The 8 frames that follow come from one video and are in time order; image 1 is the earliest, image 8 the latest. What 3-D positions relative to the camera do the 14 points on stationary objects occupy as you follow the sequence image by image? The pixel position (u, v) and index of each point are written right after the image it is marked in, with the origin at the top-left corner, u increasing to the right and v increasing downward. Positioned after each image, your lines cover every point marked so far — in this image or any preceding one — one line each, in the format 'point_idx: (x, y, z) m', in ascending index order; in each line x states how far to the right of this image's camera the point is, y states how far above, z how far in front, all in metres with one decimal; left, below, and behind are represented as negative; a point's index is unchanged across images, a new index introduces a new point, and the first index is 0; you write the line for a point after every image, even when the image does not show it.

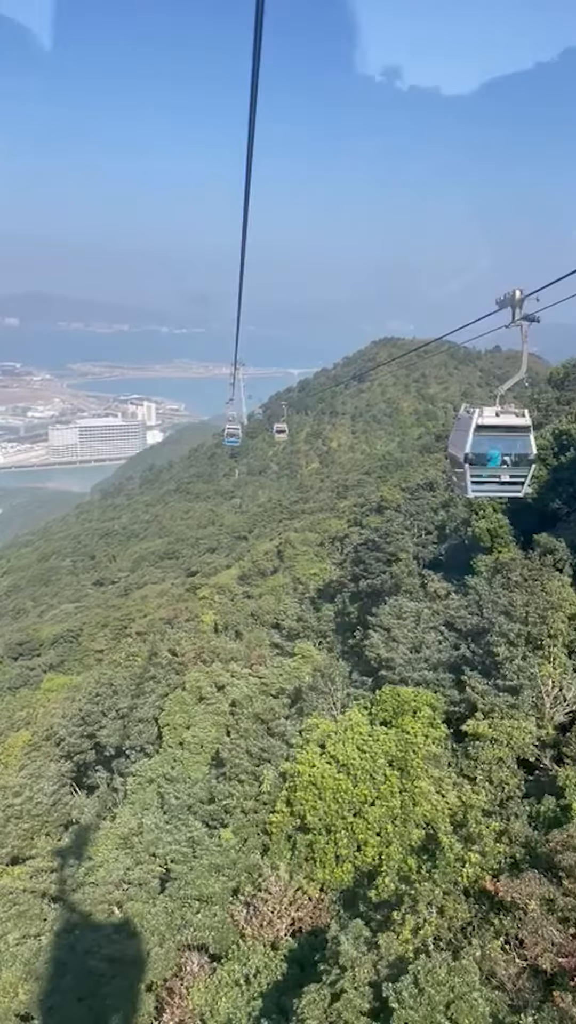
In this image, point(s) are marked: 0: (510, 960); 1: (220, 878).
0: (+1.5, -3.1, +5.8) m
1: (-0.7, -3.8, +8.7) m
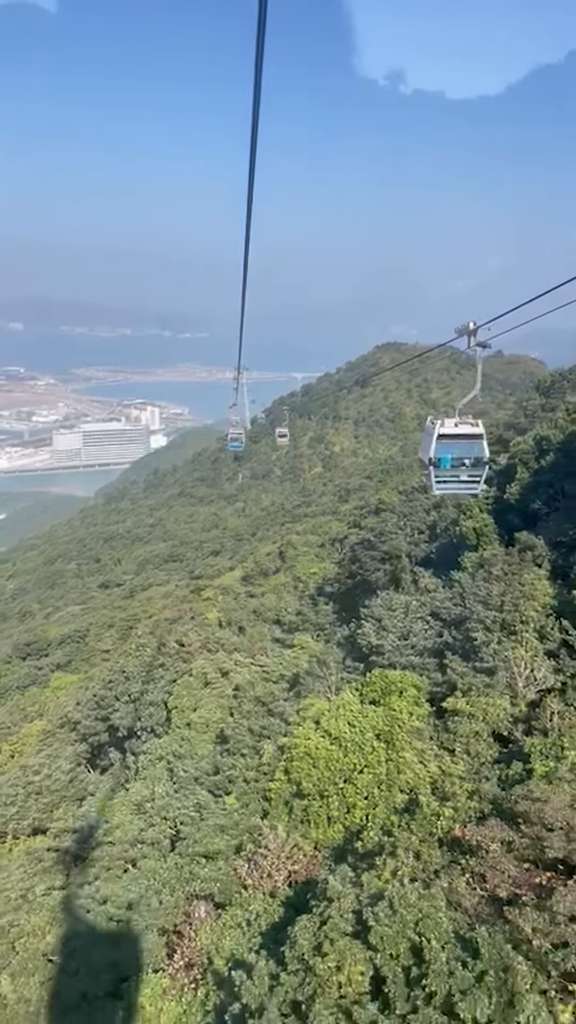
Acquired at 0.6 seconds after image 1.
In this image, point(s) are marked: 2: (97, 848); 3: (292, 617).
0: (+1.5, -3.1, +6.8) m
1: (-0.7, -3.7, +9.6) m
2: (-2.3, -4.1, +10.3) m
3: (+0.1, -2.2, +17.2) m
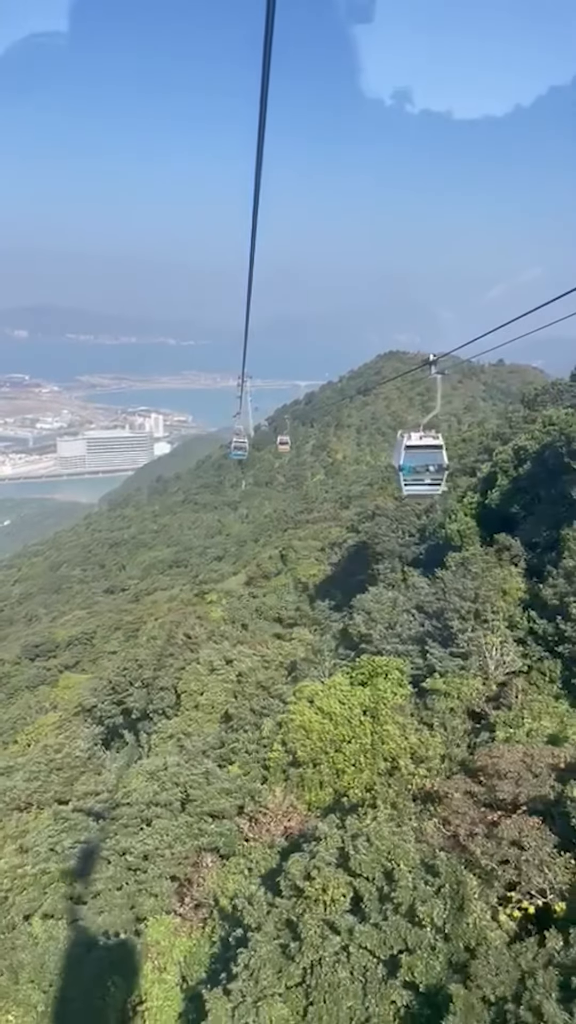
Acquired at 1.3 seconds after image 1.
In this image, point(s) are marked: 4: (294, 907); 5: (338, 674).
0: (+1.4, -3.1, +8.1) m
1: (-0.8, -3.7, +10.9) m
2: (-2.4, -4.1, +11.6) m
3: (+0.1, -2.3, +18.5) m
4: (+0.1, -3.8, +8.0) m
5: (+0.8, -2.5, +12.6) m
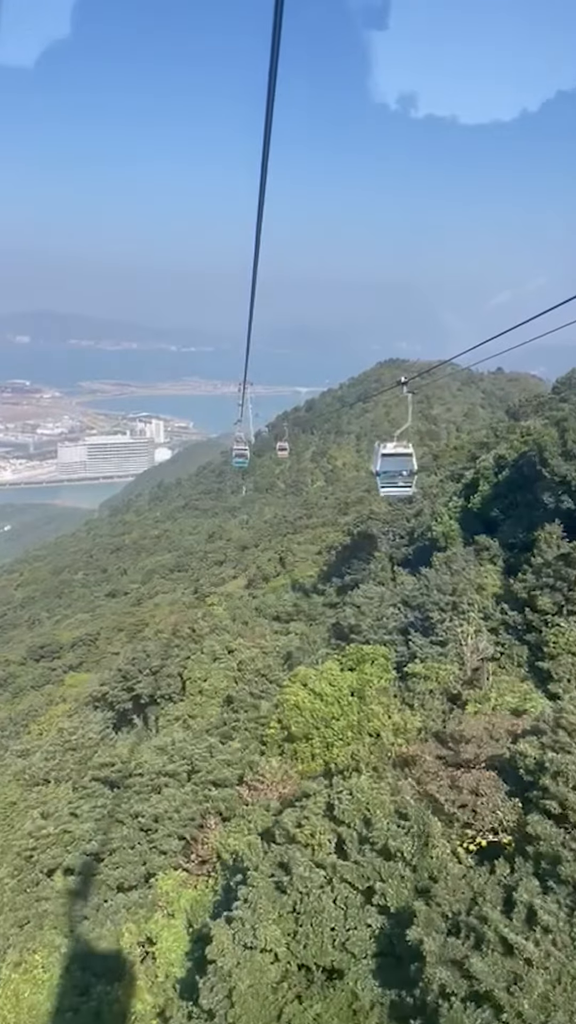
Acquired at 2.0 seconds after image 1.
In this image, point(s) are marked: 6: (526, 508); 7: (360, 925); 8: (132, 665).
0: (+1.4, -3.1, +9.3) m
1: (-0.9, -3.8, +12.2) m
2: (-2.5, -4.1, +12.9) m
3: (0.0, -2.3, +19.8) m
4: (0.0, -3.8, +9.3) m
5: (+0.7, -2.5, +13.9) m
6: (+4.5, +0.1, +15.7) m
7: (+0.7, -4.1, +8.3) m
8: (-3.2, -3.2, +17.1) m
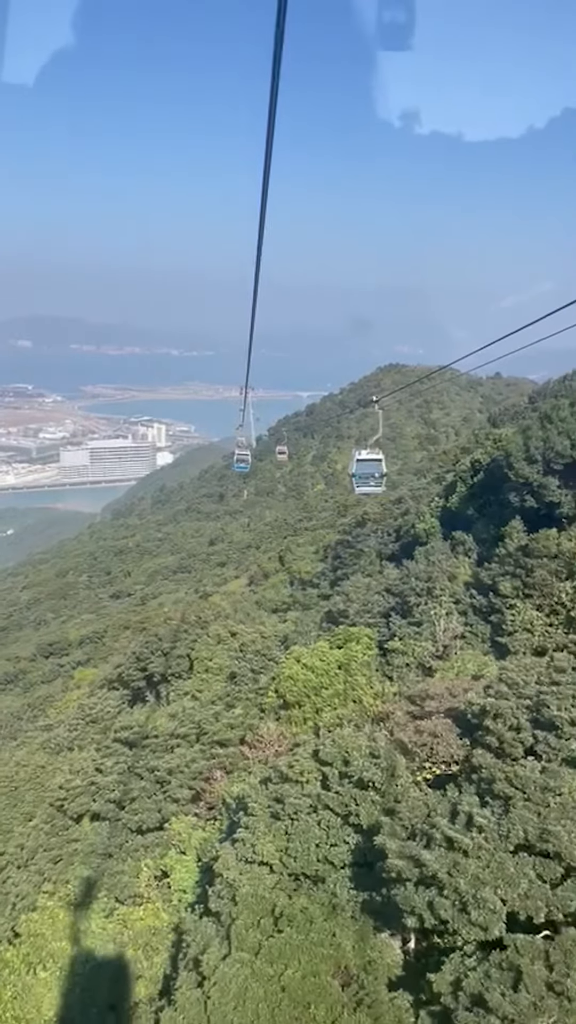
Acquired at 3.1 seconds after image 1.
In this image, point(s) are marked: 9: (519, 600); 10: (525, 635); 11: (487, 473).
0: (+1.3, -3.0, +11.2) m
1: (-0.9, -3.7, +14.1) m
2: (-2.5, -4.1, +14.8) m
3: (-0.1, -2.3, +21.7) m
4: (-0.1, -3.8, +11.2) m
5: (+0.6, -2.4, +15.8) m
6: (+4.4, +0.1, +17.6) m
7: (+0.6, -4.0, +10.2) m
8: (-3.3, -3.1, +19.0) m
9: (+3.9, -1.5, +14.0) m
10: (+3.7, -1.9, +13.0) m
11: (+4.5, +0.9, +18.8) m
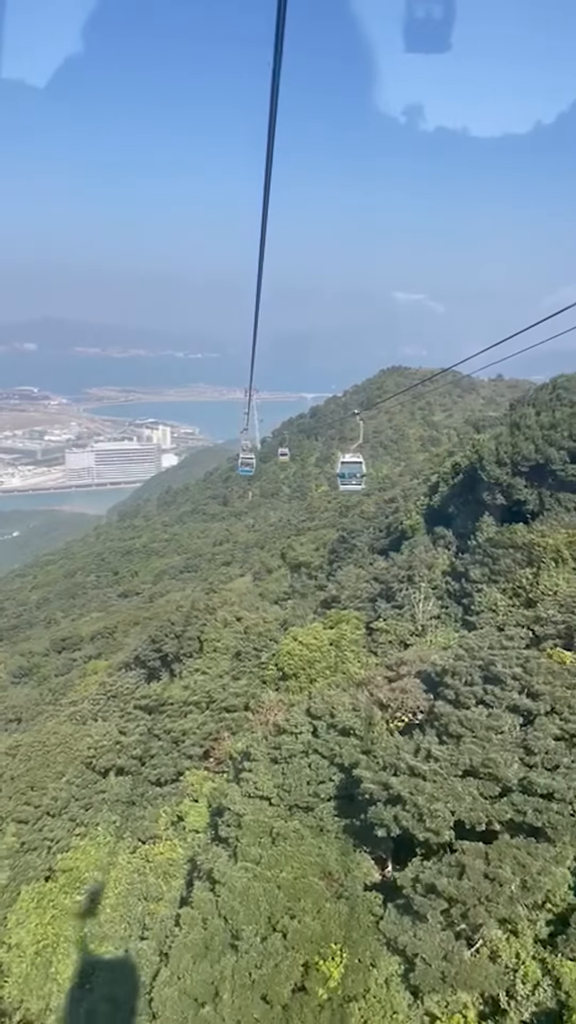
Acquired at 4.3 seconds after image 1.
0: (+1.2, -2.9, +13.3) m
1: (-1.0, -3.7, +16.2) m
2: (-2.6, -4.0, +16.9) m
3: (-0.1, -2.3, +23.8) m
4: (-0.2, -3.7, +13.3) m
5: (+0.6, -2.4, +17.9) m
6: (+4.4, +0.2, +19.7) m
7: (+0.6, -3.9, +12.3) m
8: (-3.3, -3.1, +21.1) m
9: (+3.8, -1.4, +16.1) m
10: (+3.6, -1.8, +15.1) m
11: (+4.4, +0.9, +20.9) m
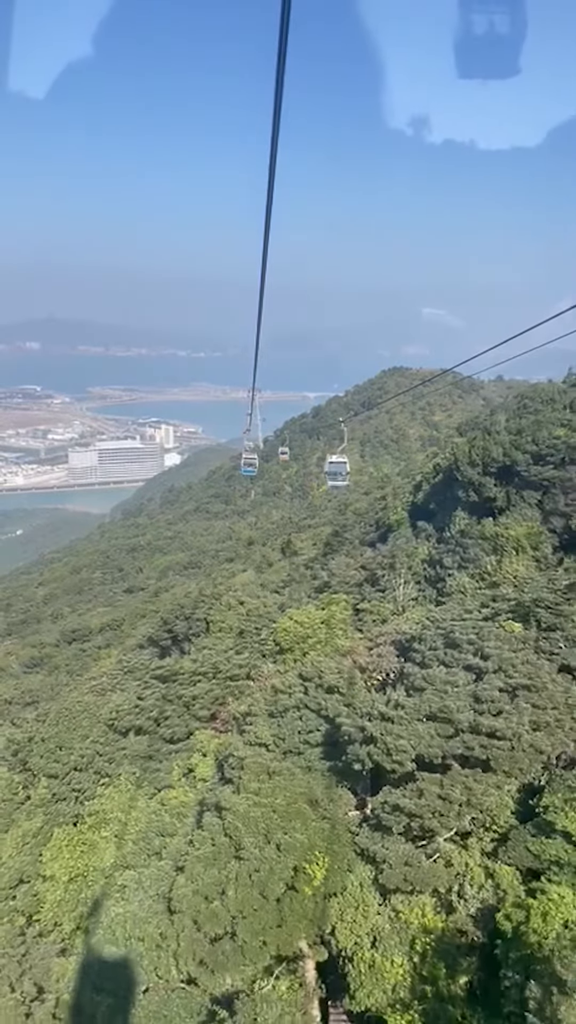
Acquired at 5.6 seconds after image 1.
0: (+1.1, -2.8, +15.7) m
1: (-1.1, -3.5, +18.6) m
2: (-2.6, -3.9, +19.3) m
3: (-0.1, -2.2, +26.2) m
4: (-0.2, -3.6, +15.7) m
5: (+0.5, -2.3, +20.3) m
6: (+4.3, +0.3, +22.1) m
7: (+0.5, -3.8, +14.7) m
8: (-3.4, -3.0, +23.5) m
9: (+3.8, -1.3, +18.5) m
10: (+3.6, -1.7, +17.5) m
11: (+4.4, +1.1, +23.2) m
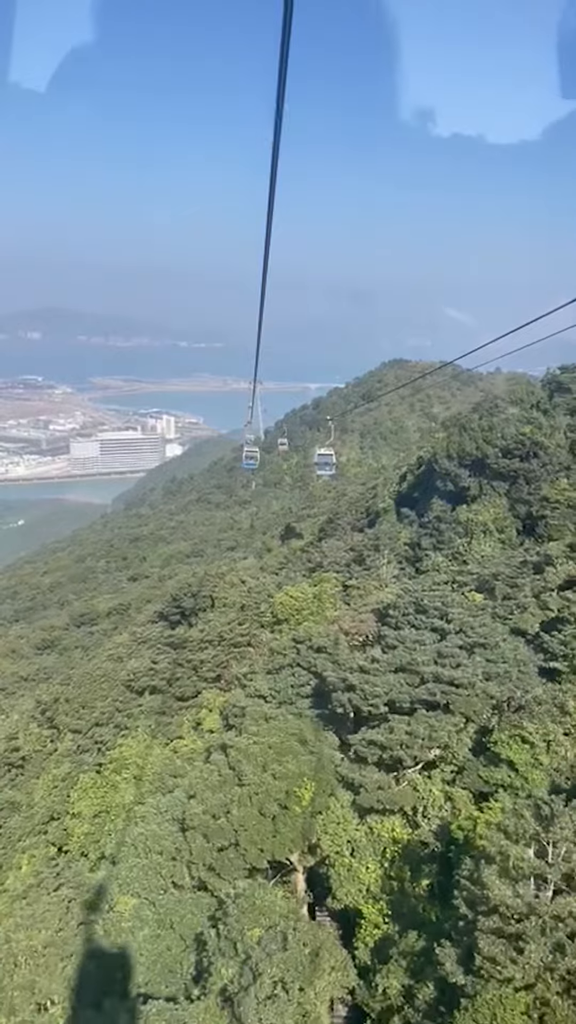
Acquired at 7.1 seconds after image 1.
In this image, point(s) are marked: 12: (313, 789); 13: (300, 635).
0: (+1.0, -2.5, +18.2) m
1: (-1.2, -3.2, +21.1) m
2: (-2.8, -3.5, +21.9) m
3: (-0.2, -1.8, +28.7) m
4: (-0.4, -3.3, +18.2) m
5: (+0.4, -1.9, +22.8) m
6: (+4.2, +0.6, +24.6) m
7: (+0.4, -3.6, +17.2) m
8: (-3.5, -2.6, +26.0) m
9: (+3.7, -1.0, +21.0) m
10: (+3.5, -1.4, +20.0) m
11: (+4.3, +1.4, +25.7) m
12: (+0.4, -4.9, +14.6) m
13: (+0.3, -2.8, +18.7) m
